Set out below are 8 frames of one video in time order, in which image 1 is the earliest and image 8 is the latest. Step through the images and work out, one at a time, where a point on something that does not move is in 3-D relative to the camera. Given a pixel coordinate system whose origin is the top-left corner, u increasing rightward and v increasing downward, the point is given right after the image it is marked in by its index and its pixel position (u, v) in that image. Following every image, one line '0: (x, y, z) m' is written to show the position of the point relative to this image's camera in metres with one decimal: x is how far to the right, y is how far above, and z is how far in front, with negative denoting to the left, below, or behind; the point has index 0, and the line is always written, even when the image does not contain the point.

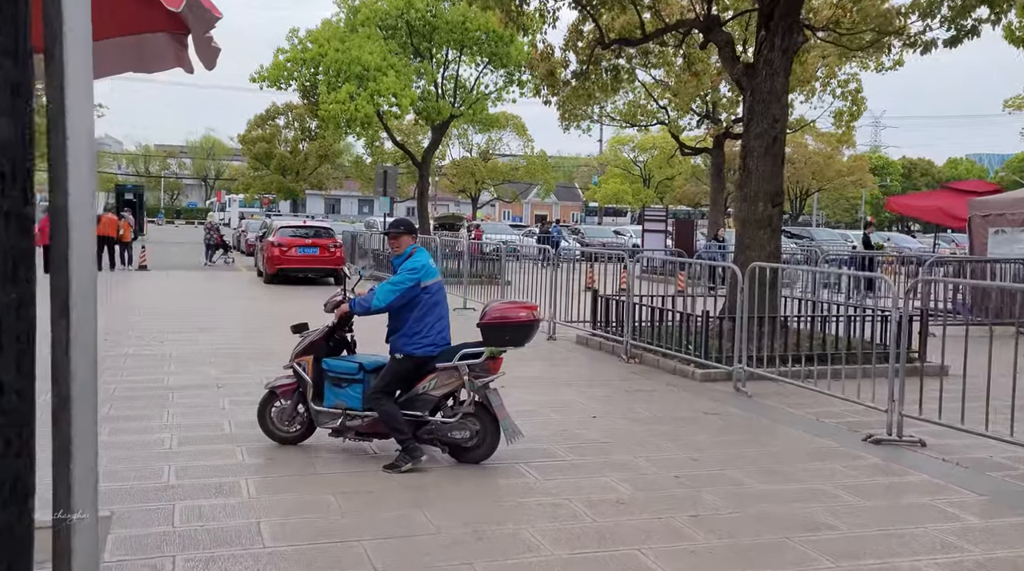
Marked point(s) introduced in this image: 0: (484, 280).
0: (-0.5, +0.1, +16.2) m
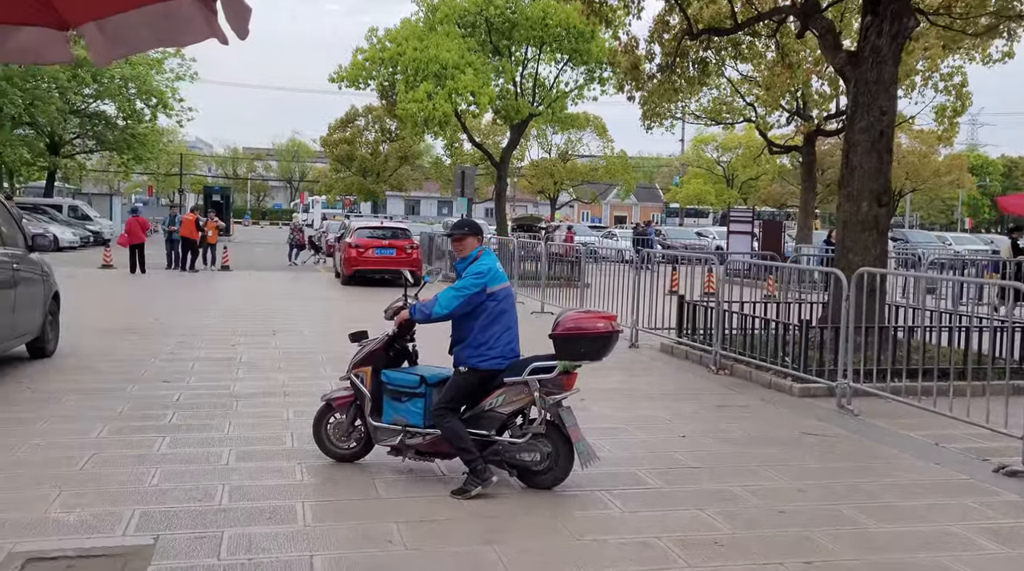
0: (+0.8, +0.1, +15.7) m
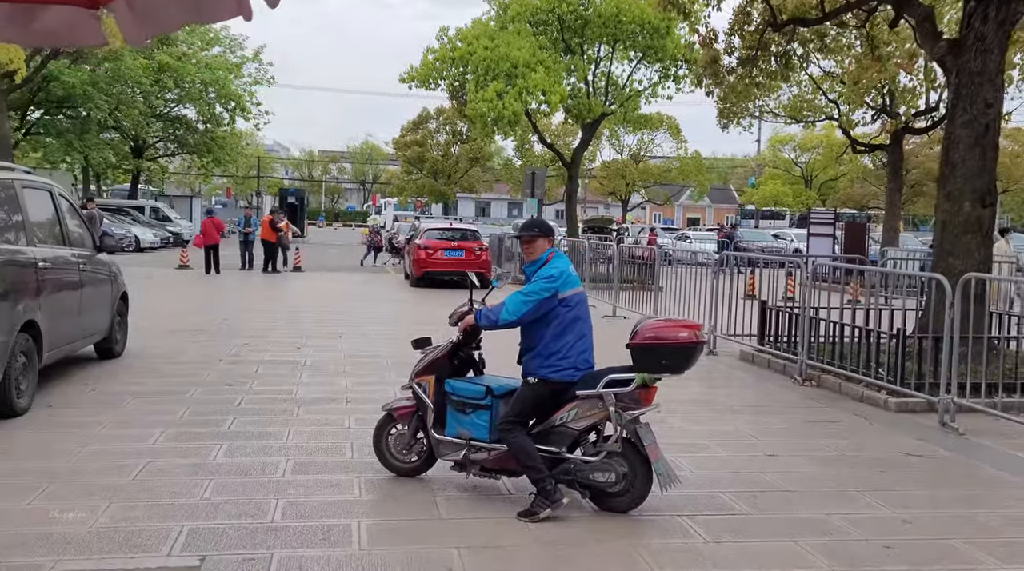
0: (+1.9, 0.0, +15.2) m
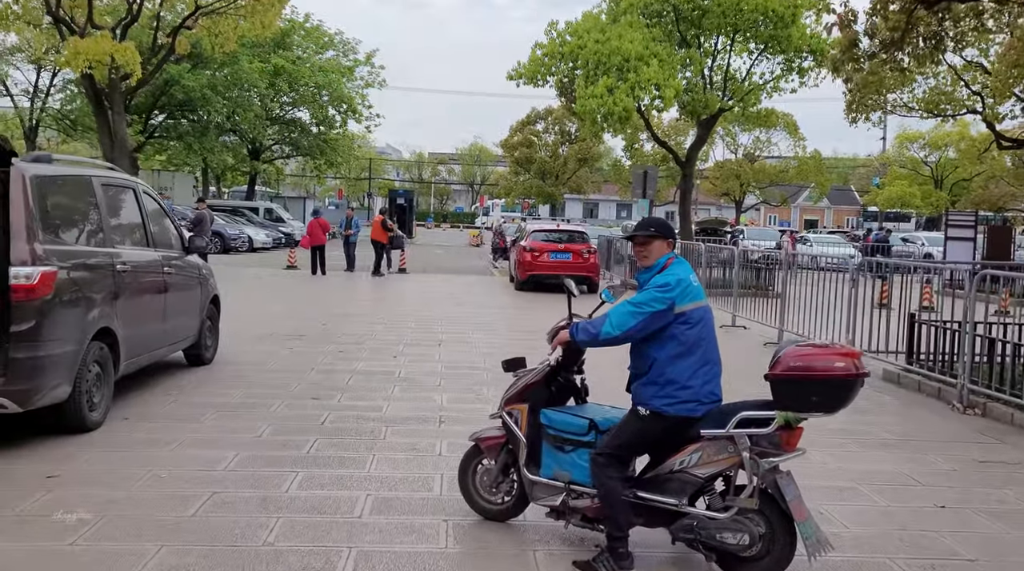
0: (+3.6, -0.1, +14.1) m
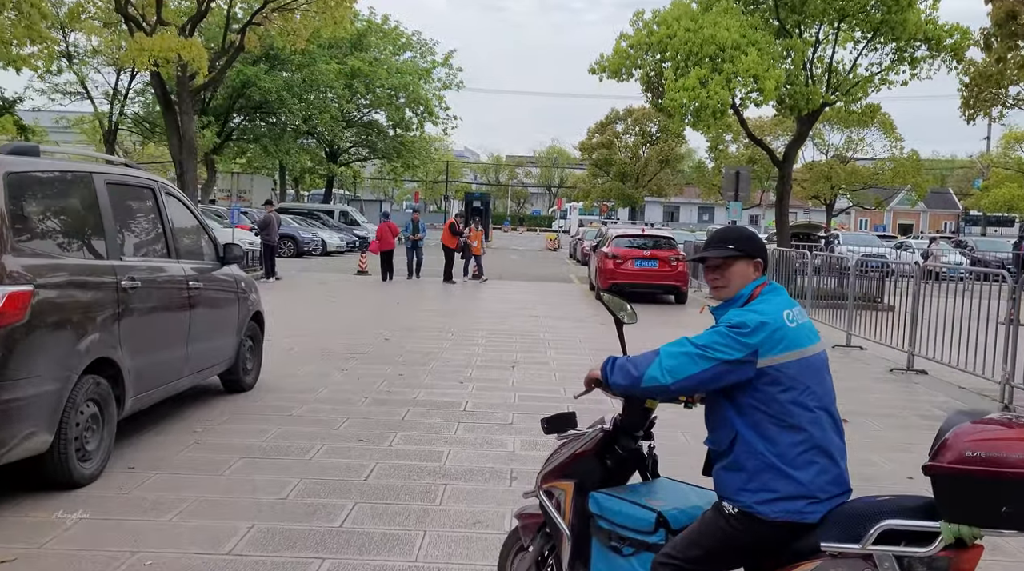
0: (+4.7, -0.3, +12.5) m
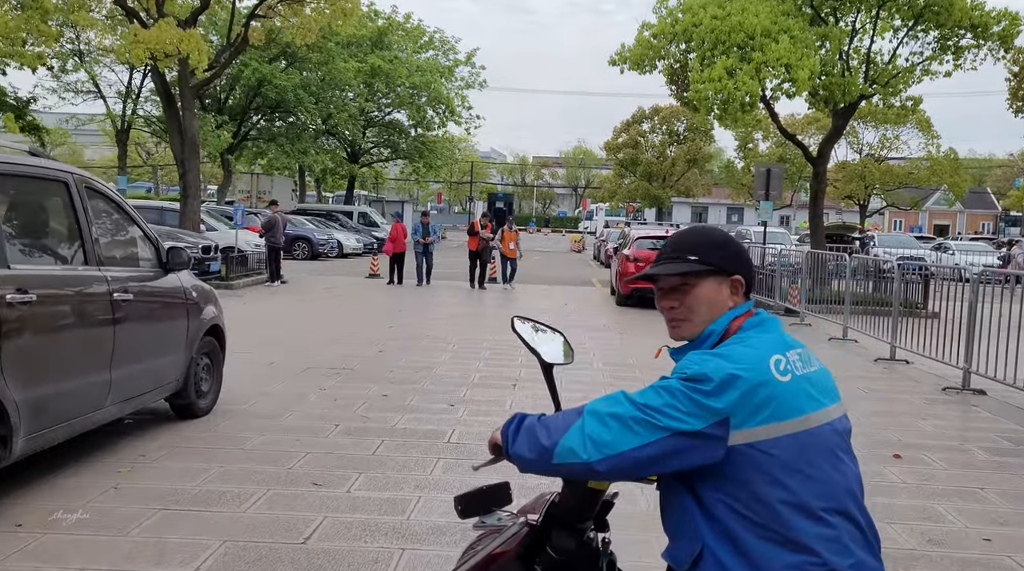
0: (+4.8, -0.4, +11.3) m
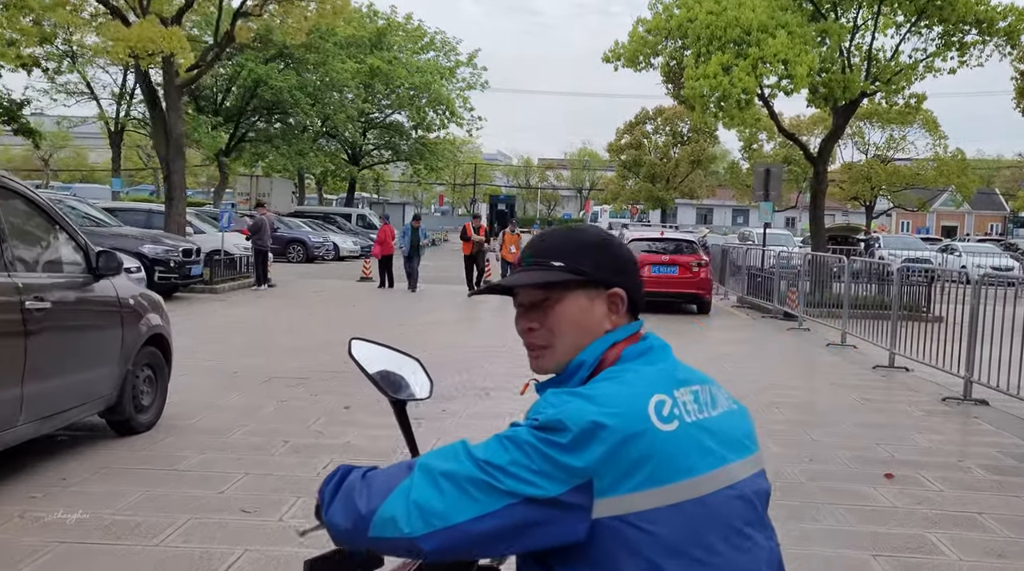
0: (+4.6, -0.4, +10.8) m
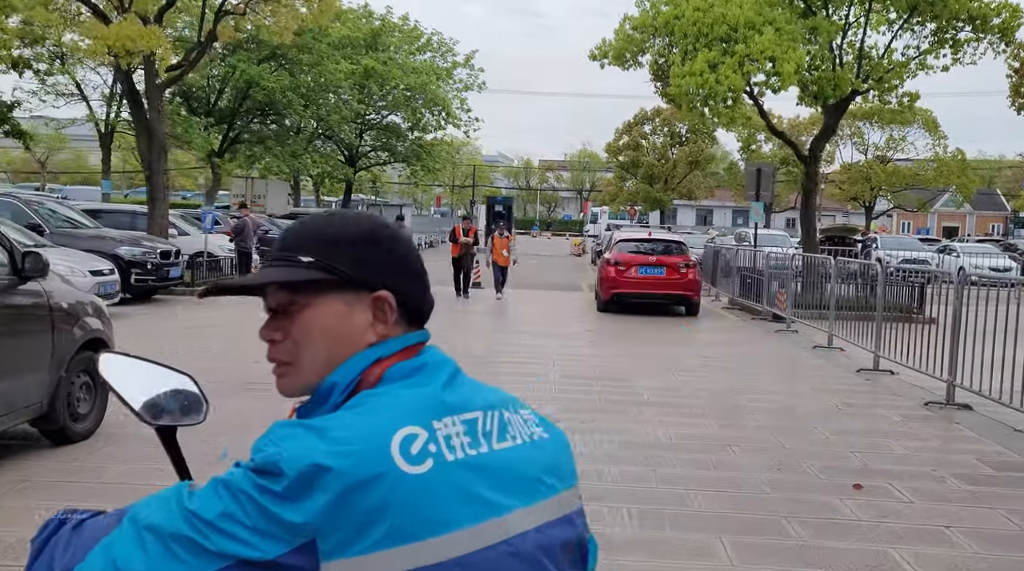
0: (+4.3, -0.4, +10.5) m
